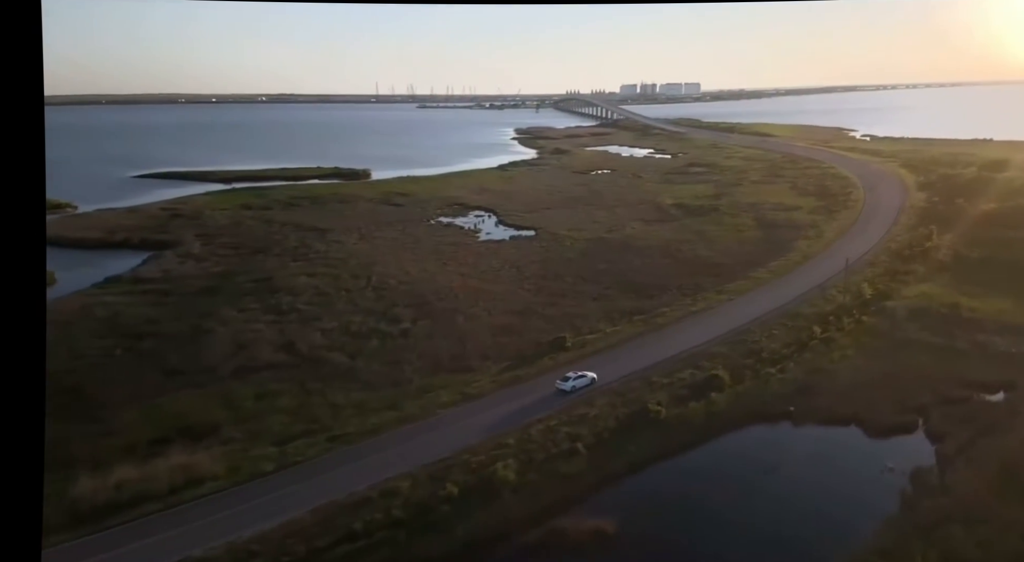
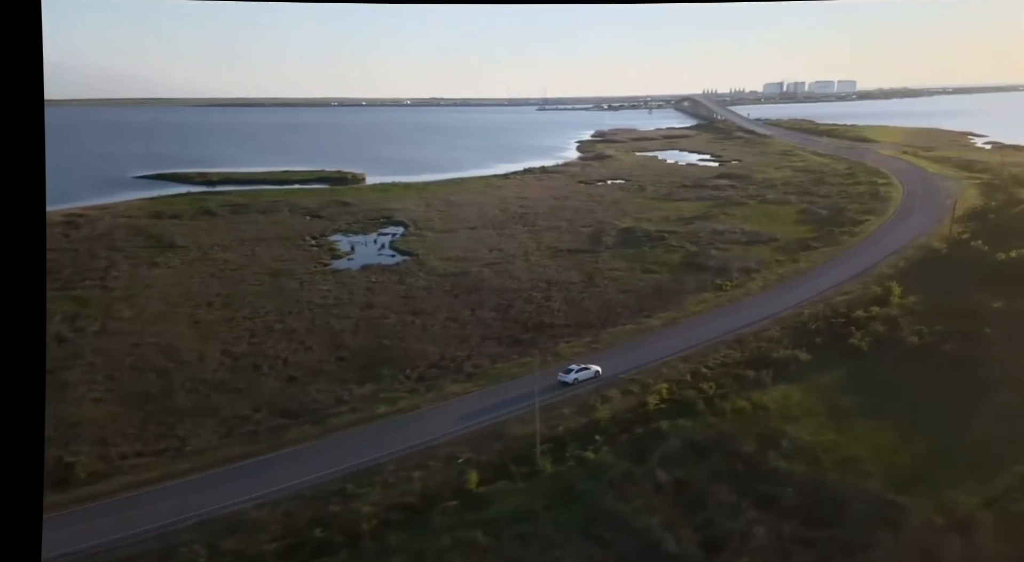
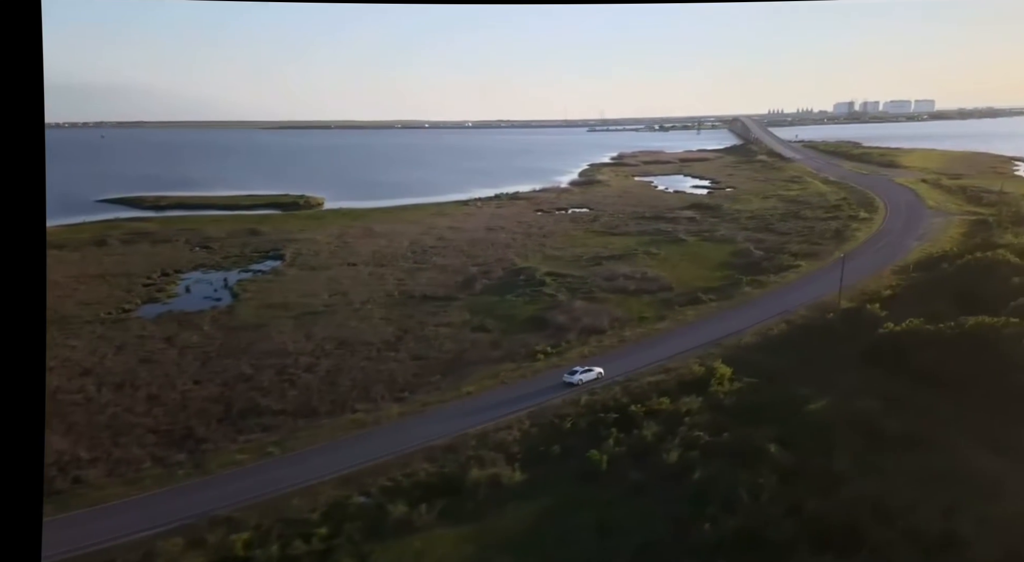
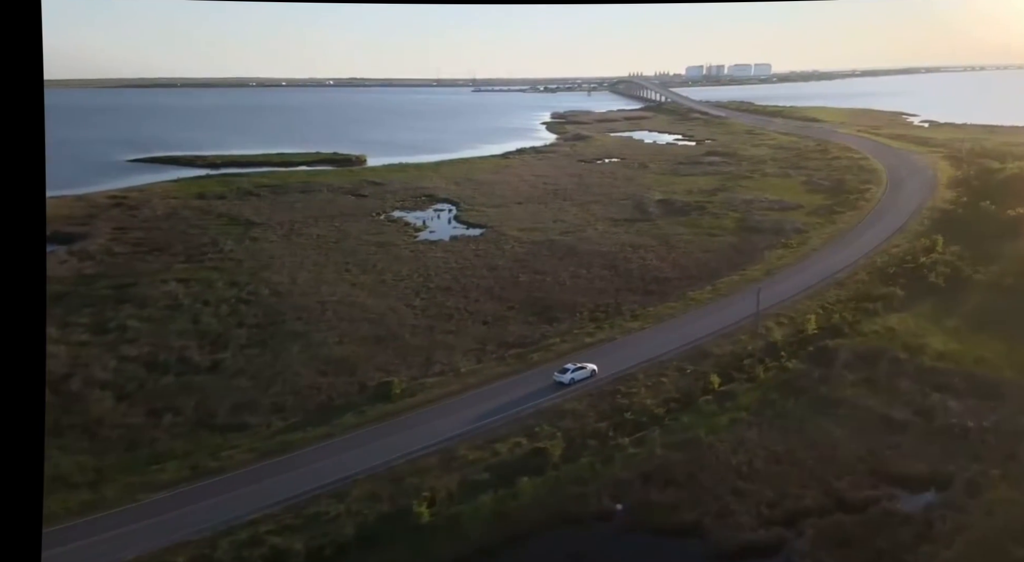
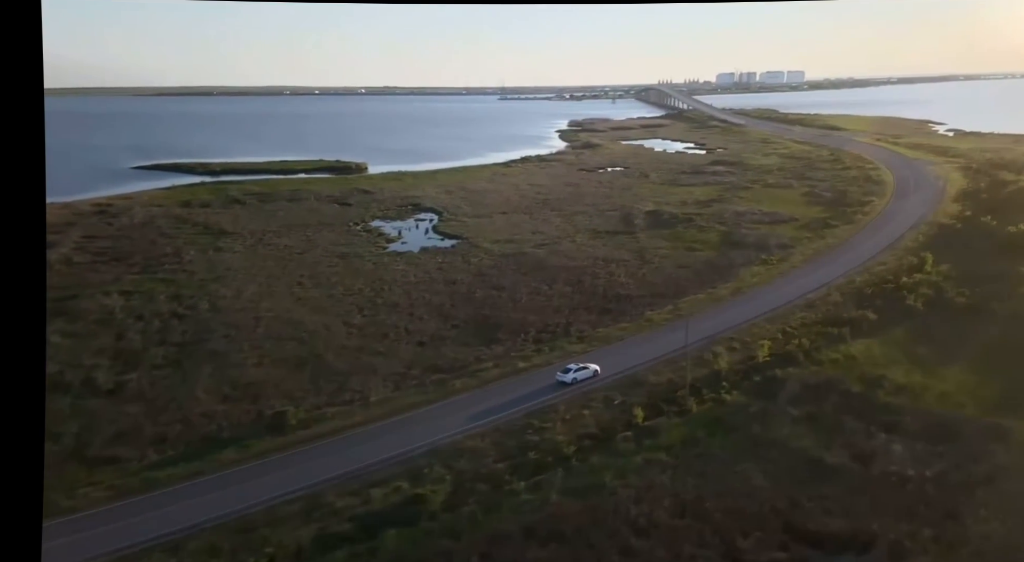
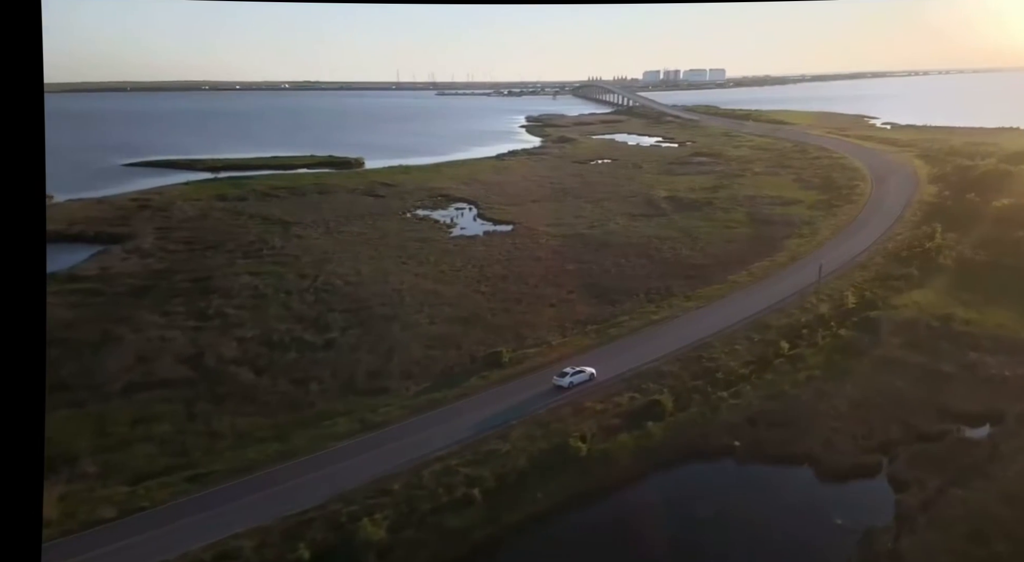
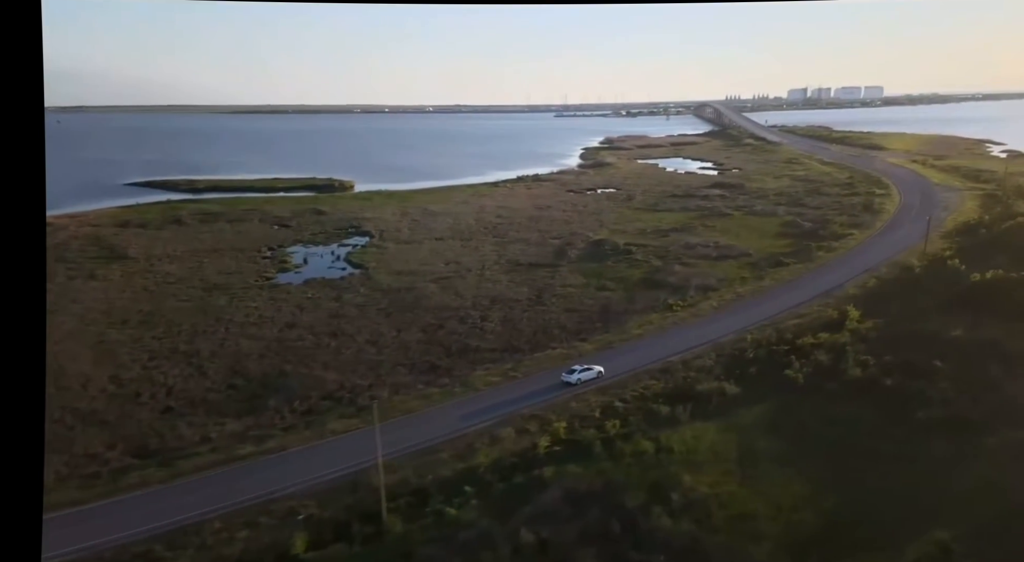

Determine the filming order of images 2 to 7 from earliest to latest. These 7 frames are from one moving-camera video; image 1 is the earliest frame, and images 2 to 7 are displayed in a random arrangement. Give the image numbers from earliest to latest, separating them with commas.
6, 4, 5, 2, 7, 3
